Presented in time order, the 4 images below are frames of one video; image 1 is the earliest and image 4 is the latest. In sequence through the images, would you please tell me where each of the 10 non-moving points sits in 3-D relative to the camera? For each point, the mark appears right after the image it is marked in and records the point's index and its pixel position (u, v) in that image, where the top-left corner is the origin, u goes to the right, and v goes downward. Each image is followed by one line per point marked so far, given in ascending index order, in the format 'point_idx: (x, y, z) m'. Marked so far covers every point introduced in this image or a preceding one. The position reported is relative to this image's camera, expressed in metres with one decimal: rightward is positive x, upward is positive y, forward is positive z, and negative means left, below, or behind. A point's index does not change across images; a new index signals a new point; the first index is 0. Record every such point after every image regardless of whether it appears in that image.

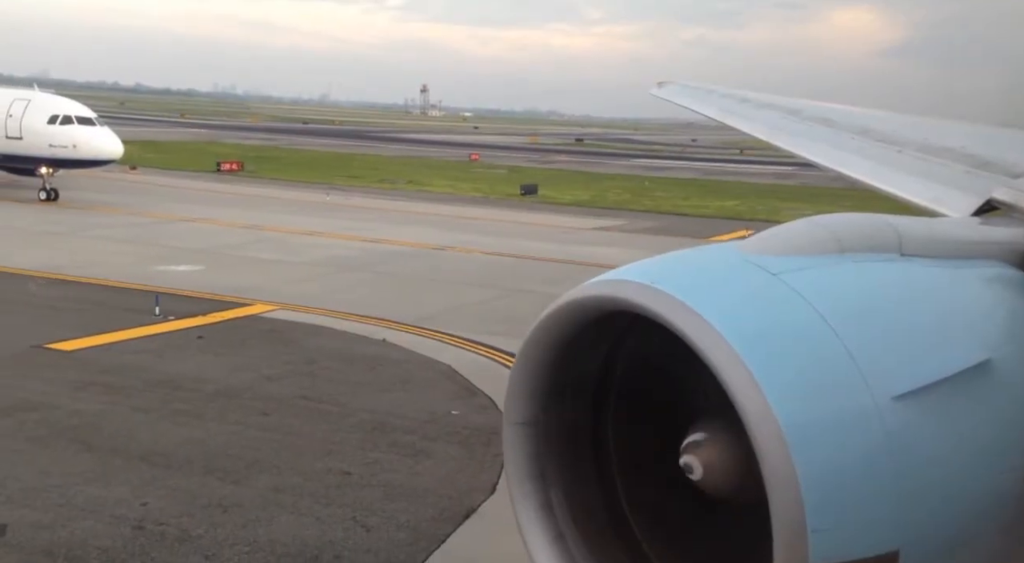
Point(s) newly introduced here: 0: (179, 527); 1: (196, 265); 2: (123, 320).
0: (-2.5, -1.9, +7.5) m
1: (-6.0, +0.3, +18.5) m
2: (-5.5, -0.5, +13.8) m
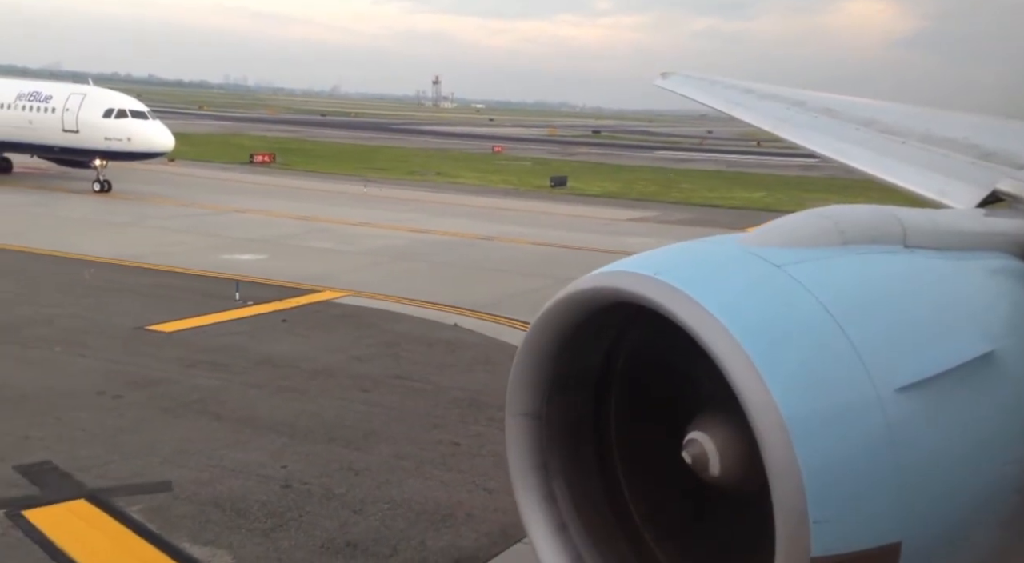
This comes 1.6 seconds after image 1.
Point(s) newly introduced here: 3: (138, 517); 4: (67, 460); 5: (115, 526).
0: (-1.6, -1.8, +8.3) m
1: (-5.0, +0.5, +19.3) m
2: (-4.5, -0.3, +14.6) m
3: (-2.9, -1.8, +7.5) m
4: (-3.9, -1.5, +8.5) m
5: (-3.0, -1.8, +7.3) m
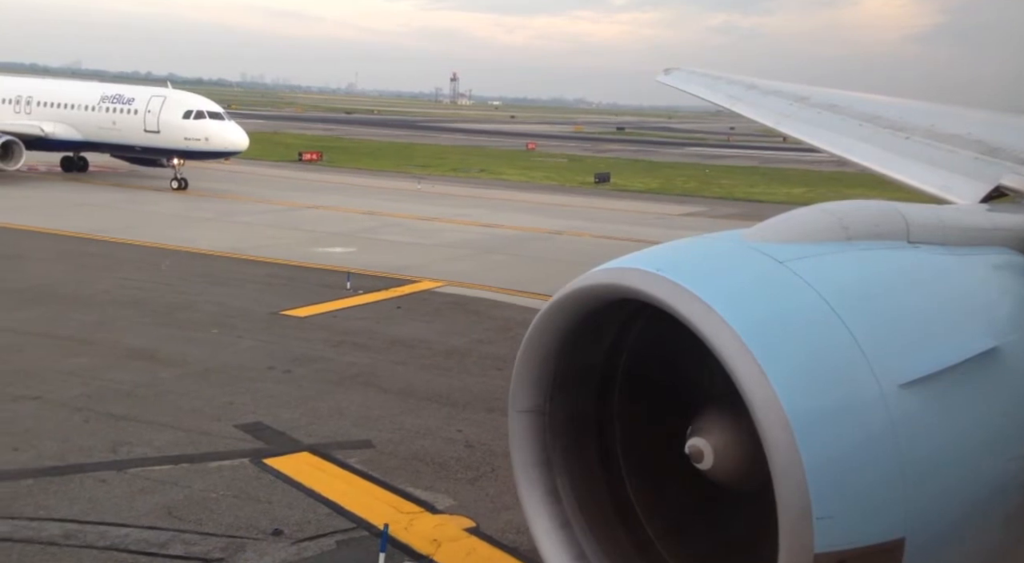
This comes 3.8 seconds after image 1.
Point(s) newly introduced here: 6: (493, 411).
0: (-0.1, -1.6, +9.5) m
1: (-3.5, +0.7, +20.6) m
2: (-3.0, -0.2, +15.8) m
3: (-1.4, -1.7, +8.7) m
4: (-2.4, -1.4, +9.8) m
5: (-1.5, -1.7, +8.5) m
6: (-0.2, -1.4, +10.6) m
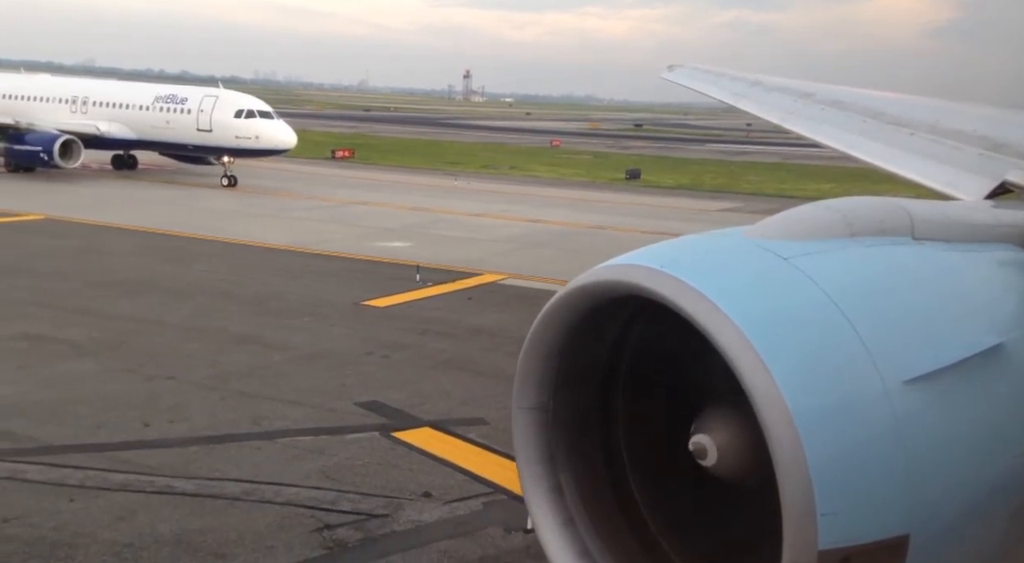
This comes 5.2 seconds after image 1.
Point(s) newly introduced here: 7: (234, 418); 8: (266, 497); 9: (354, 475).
0: (+0.9, -1.5, +10.3) m
1: (-2.4, +0.9, +21.4) m
2: (-1.9, 0.0, +16.6) m
3: (-0.3, -1.5, +9.5) m
4: (-1.3, -1.3, +10.6) m
5: (-0.4, -1.6, +9.3) m
6: (+0.8, -1.3, +11.4) m
7: (-2.7, -1.3, +9.5) m
8: (-1.9, -1.7, +7.6) m
9: (-1.3, -1.6, +8.3) m
